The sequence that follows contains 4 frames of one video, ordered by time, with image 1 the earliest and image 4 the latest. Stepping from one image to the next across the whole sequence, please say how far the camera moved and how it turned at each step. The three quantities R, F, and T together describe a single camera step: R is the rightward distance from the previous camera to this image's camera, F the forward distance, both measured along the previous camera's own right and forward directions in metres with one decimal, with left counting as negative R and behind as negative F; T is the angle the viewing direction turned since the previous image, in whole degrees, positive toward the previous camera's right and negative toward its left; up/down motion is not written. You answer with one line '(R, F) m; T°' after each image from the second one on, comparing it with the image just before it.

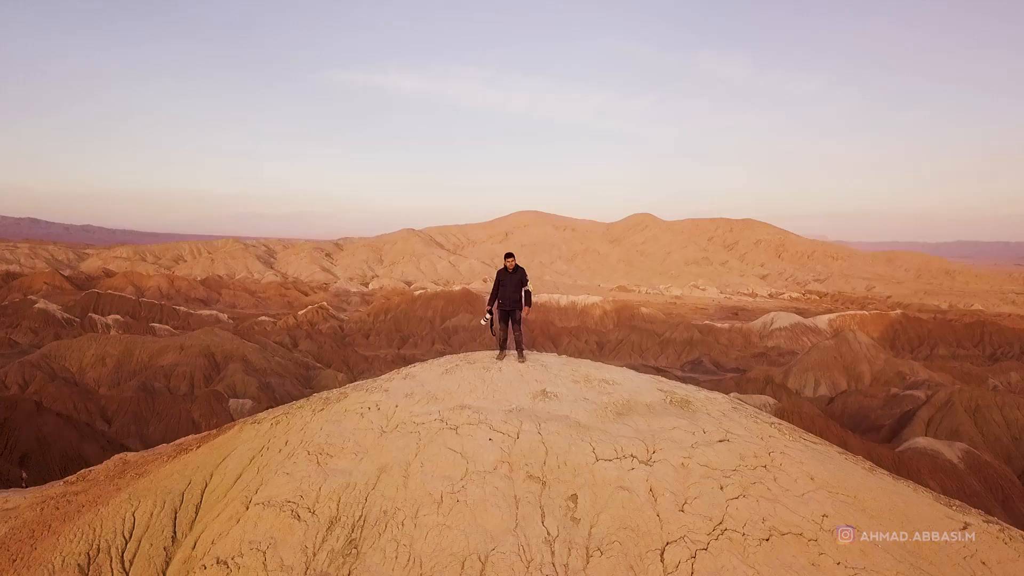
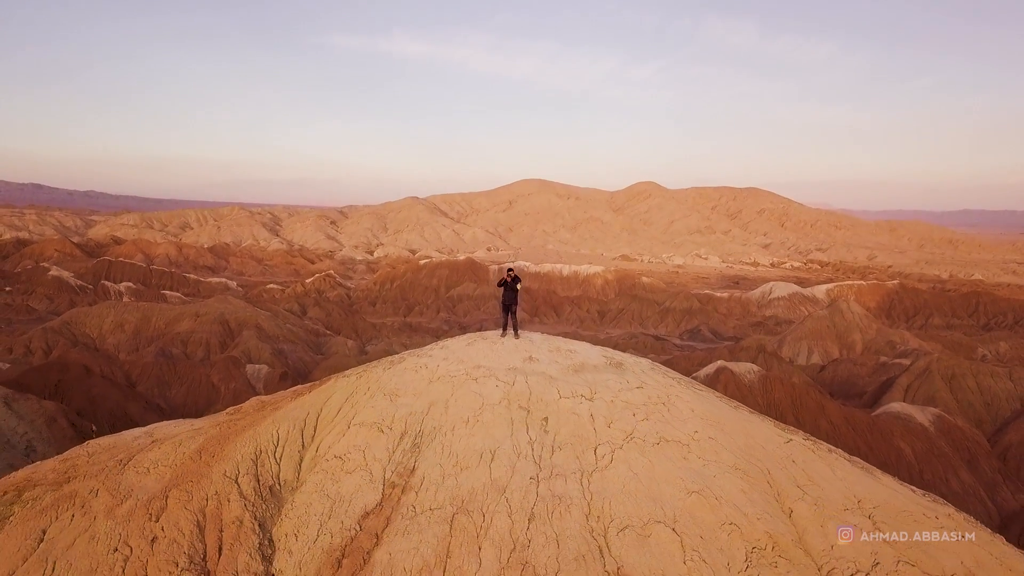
(+0.1, -2.4) m; 0°
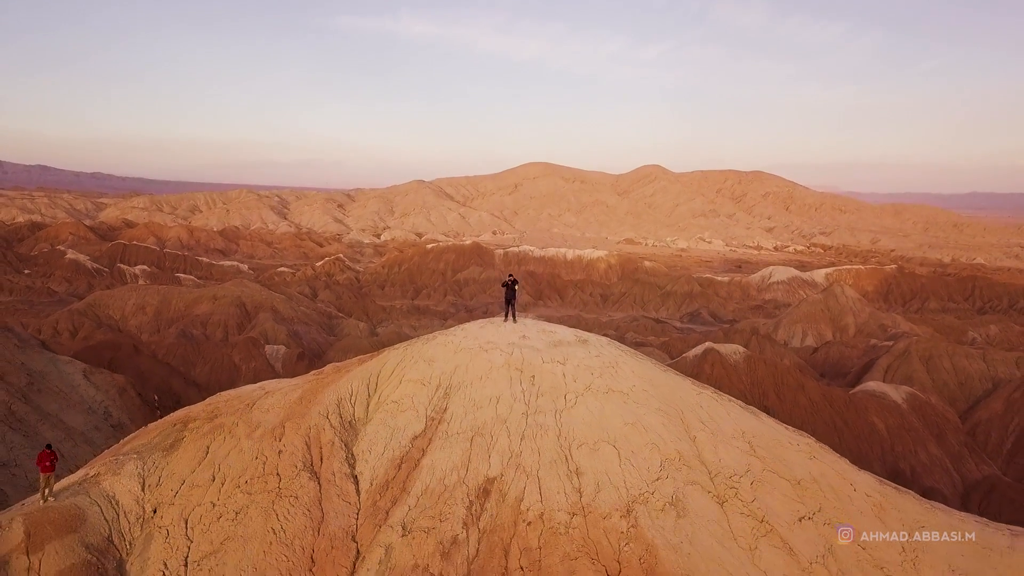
(+0.1, -3.0) m; 0°
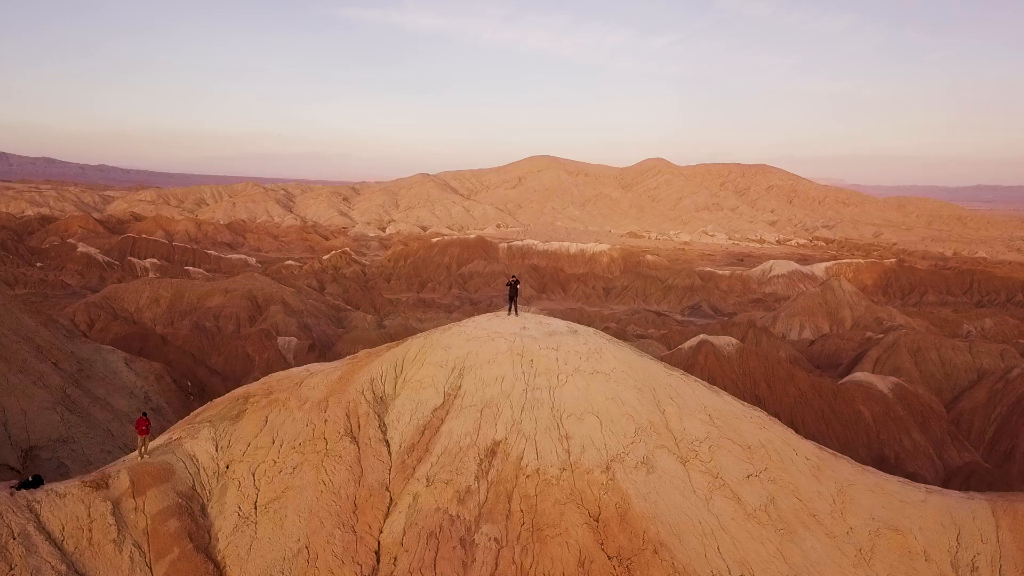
(0.0, -2.0) m; 0°
